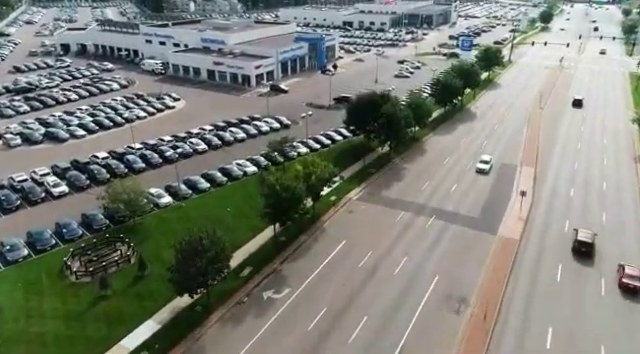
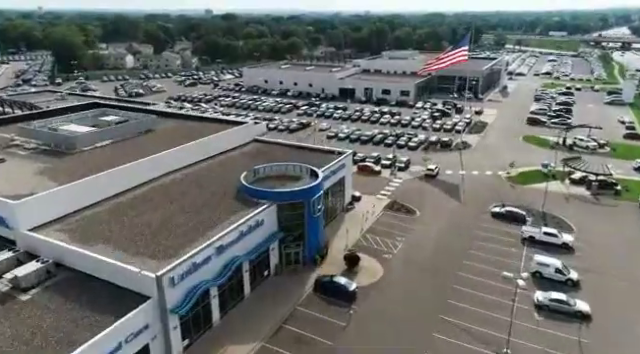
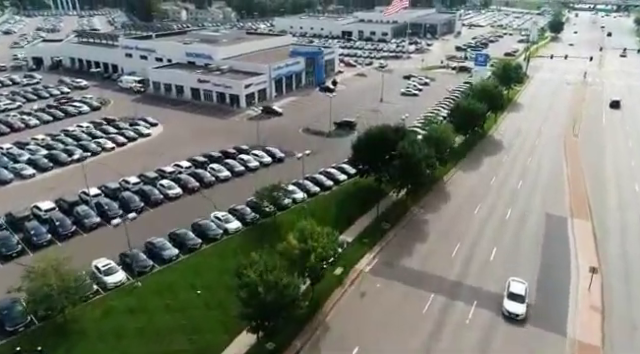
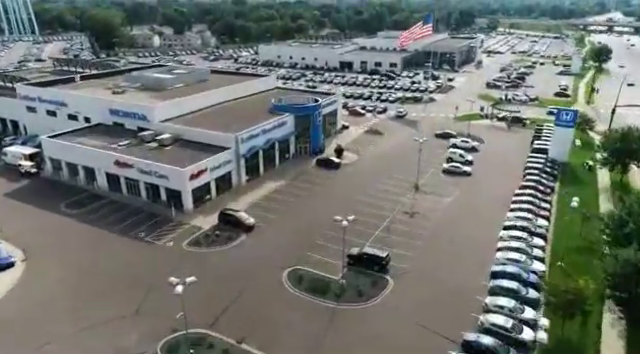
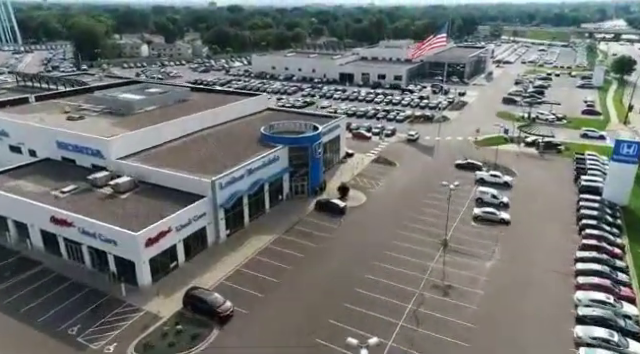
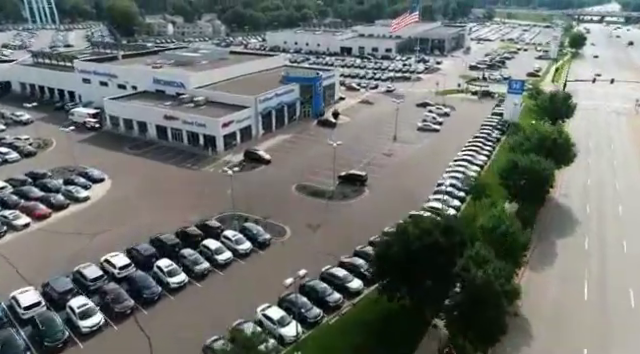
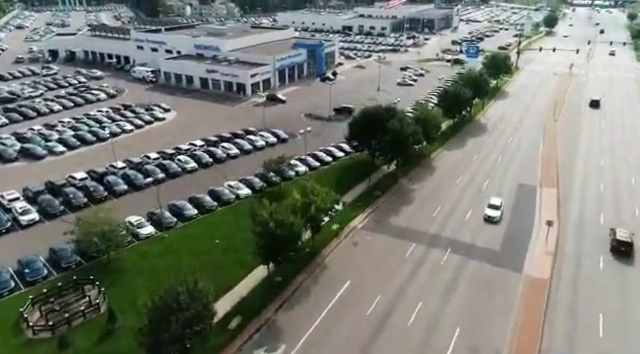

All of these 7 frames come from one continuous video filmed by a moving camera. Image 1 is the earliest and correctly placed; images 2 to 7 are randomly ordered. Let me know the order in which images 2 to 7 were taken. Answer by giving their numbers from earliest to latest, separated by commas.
7, 3, 6, 4, 5, 2
